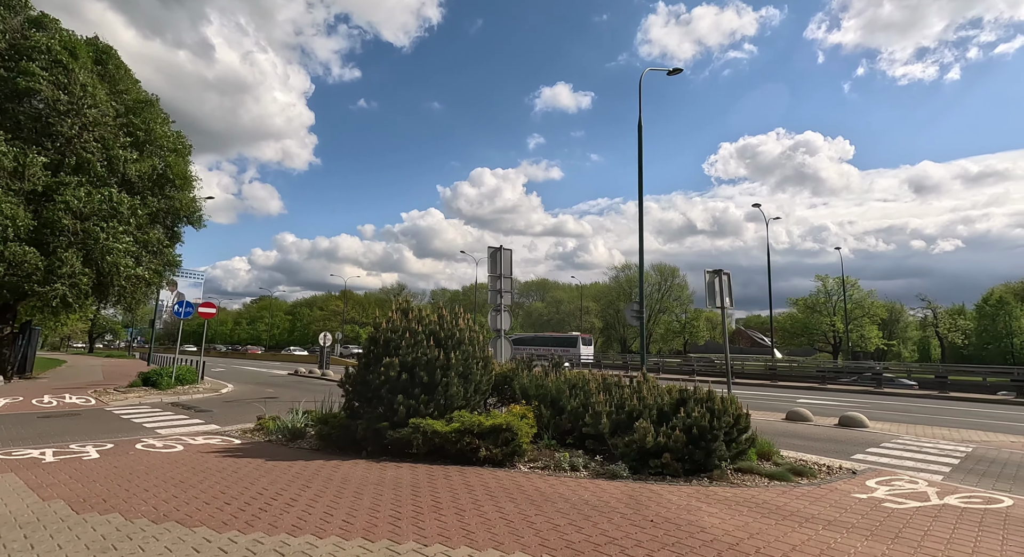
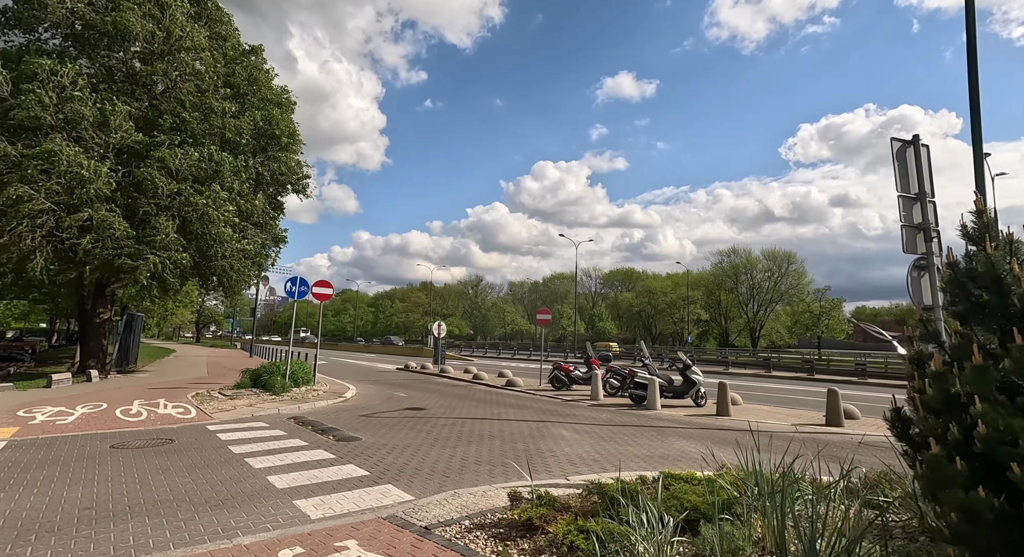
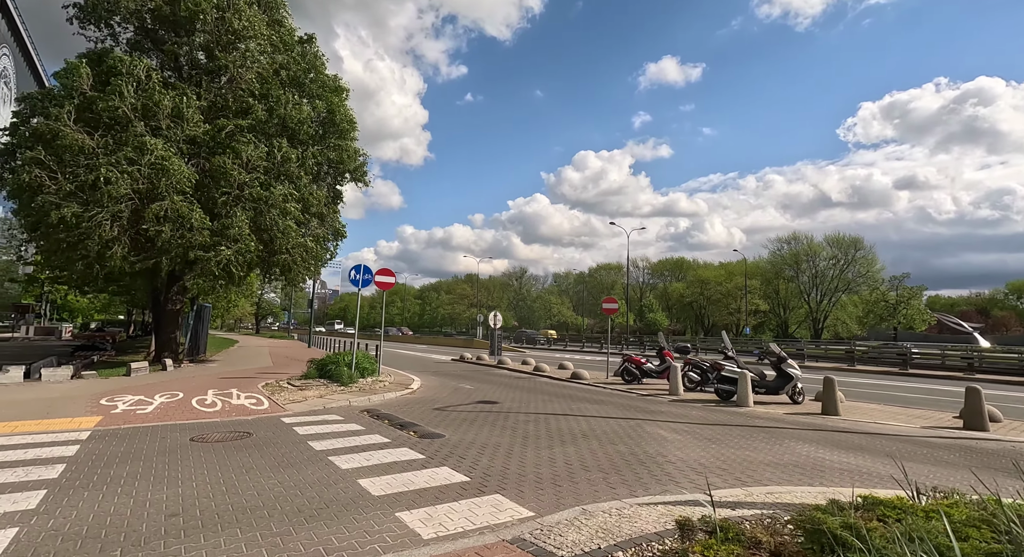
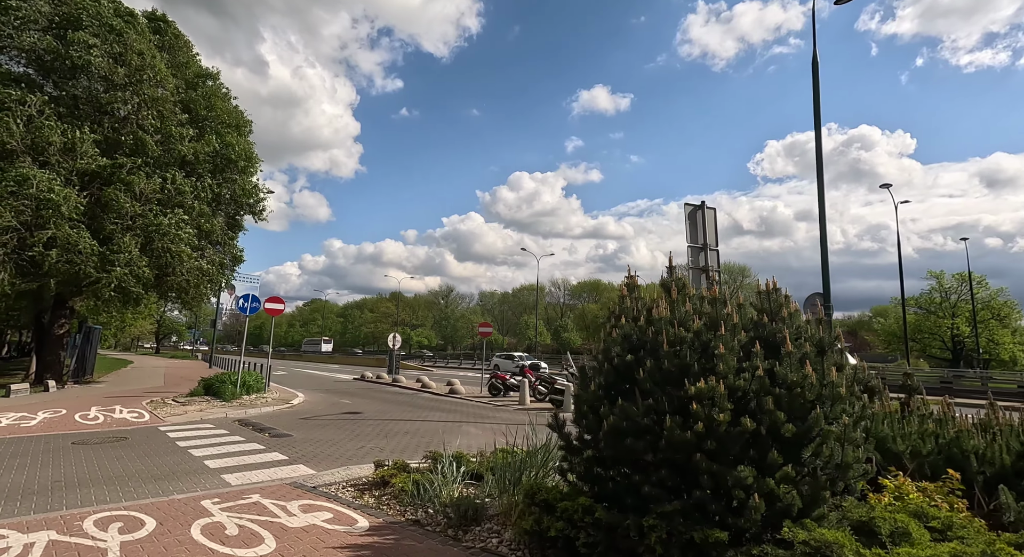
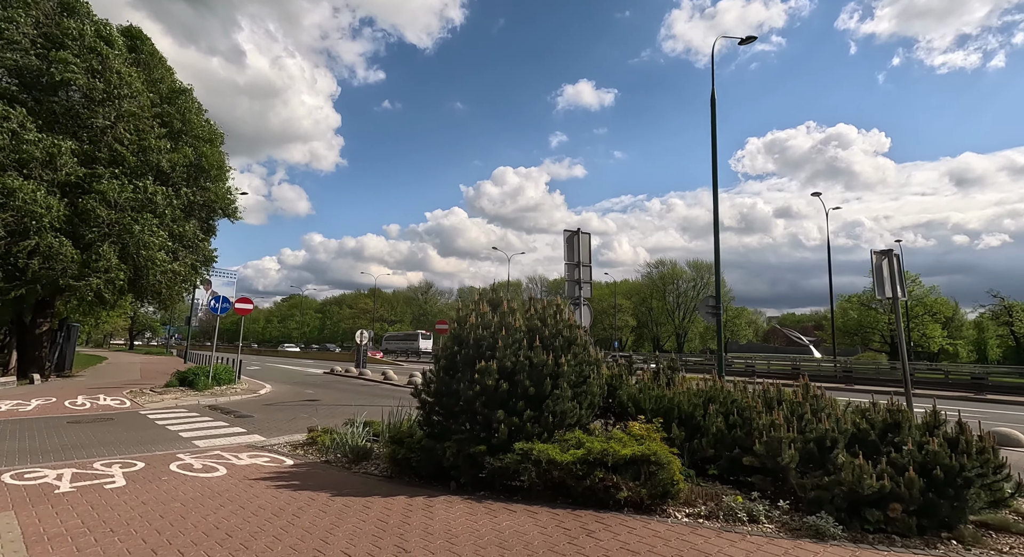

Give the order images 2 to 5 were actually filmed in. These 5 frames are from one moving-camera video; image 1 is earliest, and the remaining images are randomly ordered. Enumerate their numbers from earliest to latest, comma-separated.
5, 4, 2, 3
